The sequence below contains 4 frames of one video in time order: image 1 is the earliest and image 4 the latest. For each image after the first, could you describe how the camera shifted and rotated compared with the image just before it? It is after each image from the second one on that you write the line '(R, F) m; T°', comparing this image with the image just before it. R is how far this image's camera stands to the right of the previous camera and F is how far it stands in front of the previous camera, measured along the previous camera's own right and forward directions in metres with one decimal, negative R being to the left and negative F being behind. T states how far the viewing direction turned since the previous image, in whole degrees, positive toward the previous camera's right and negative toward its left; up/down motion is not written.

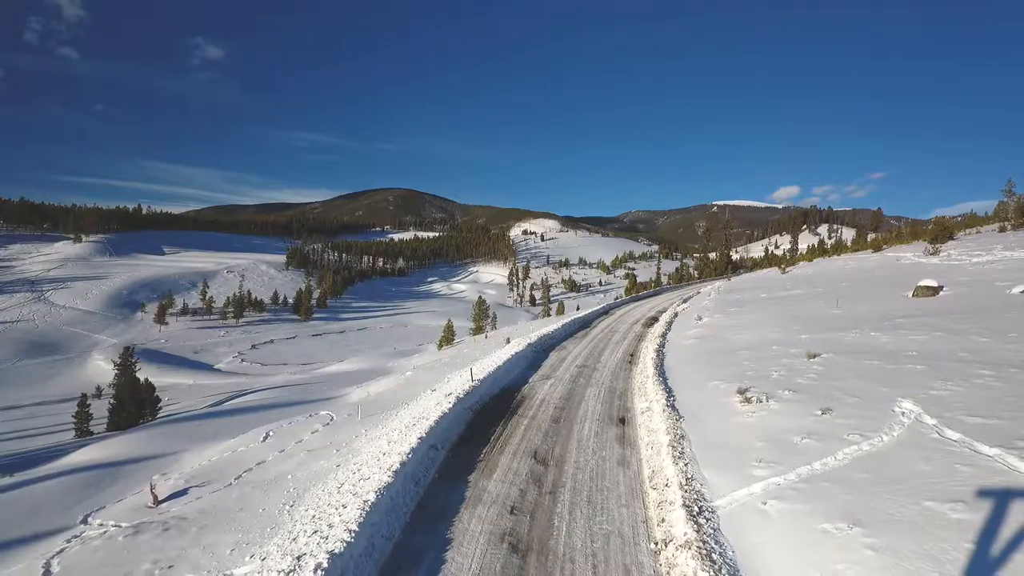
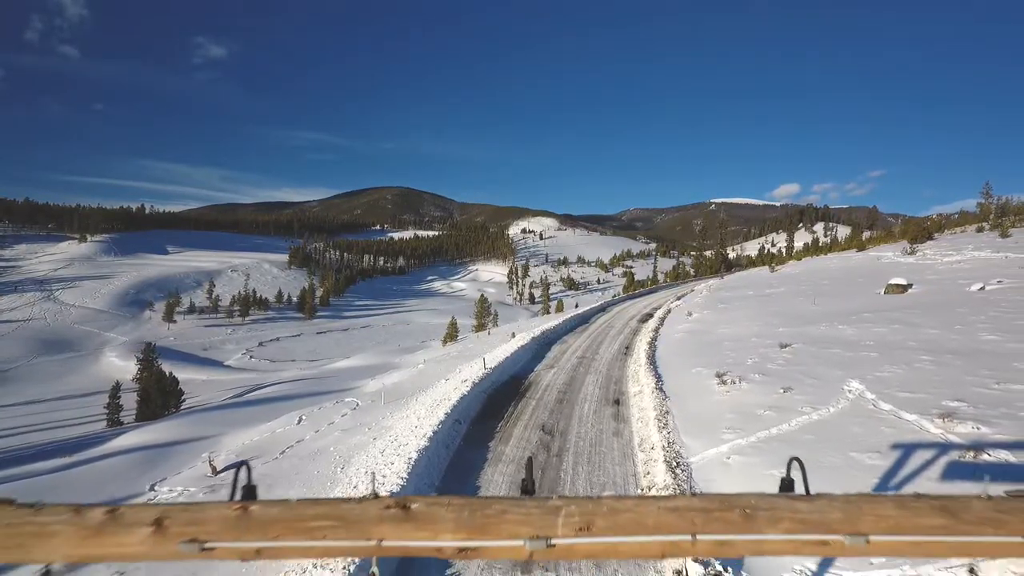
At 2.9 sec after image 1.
(-0.4, -2.0) m; 0°
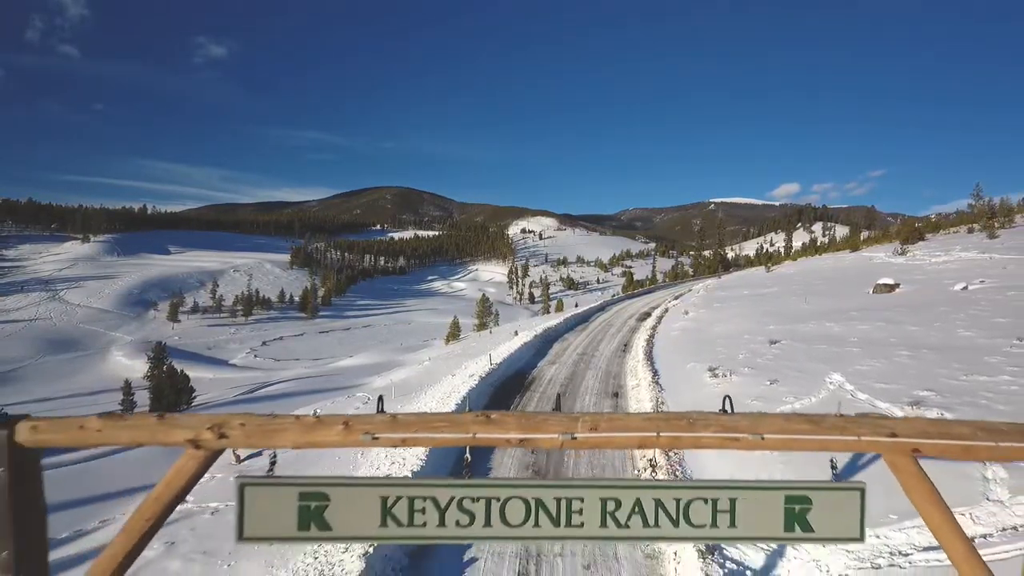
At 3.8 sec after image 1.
(-0.2, -1.0) m; 0°
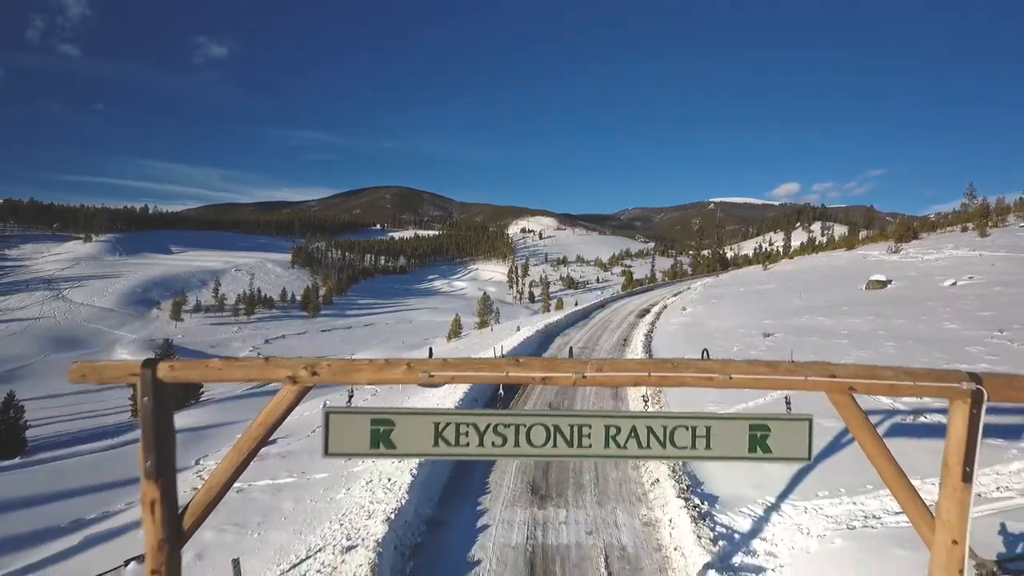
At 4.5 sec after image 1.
(-0.2, -0.7) m; 0°
